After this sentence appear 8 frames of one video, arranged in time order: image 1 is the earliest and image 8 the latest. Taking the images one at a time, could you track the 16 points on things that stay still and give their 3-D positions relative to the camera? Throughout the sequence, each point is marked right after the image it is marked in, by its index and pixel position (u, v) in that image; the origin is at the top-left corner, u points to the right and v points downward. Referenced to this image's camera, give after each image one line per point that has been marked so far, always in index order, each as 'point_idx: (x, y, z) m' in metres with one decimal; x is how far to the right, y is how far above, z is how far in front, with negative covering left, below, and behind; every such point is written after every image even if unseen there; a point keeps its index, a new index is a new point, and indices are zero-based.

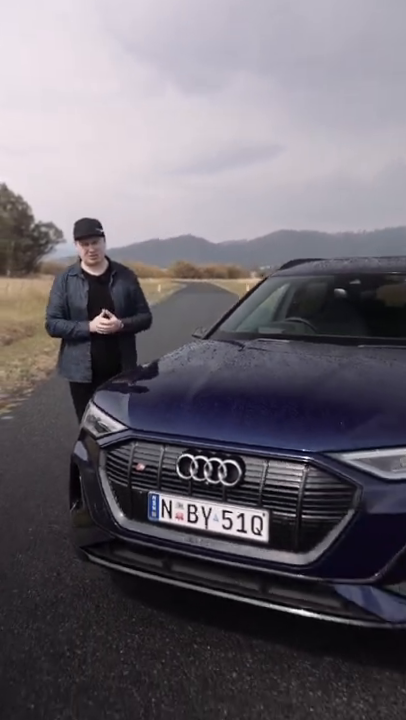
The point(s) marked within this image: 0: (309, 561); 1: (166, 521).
0: (+0.4, -0.8, +2.2) m
1: (-0.2, -0.7, +2.5) m
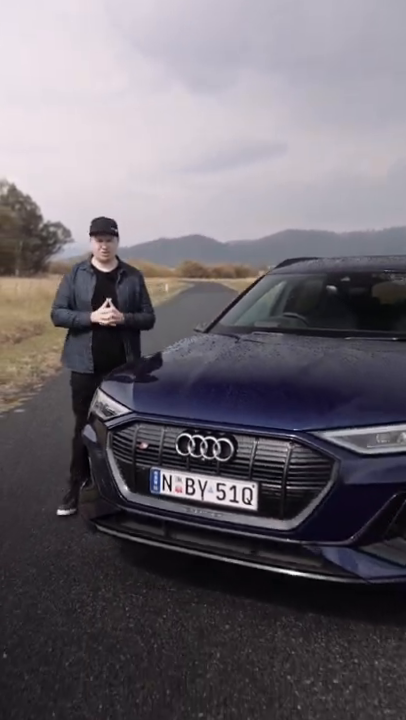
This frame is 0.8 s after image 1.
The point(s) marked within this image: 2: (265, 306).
0: (+0.4, -0.7, +2.5) m
1: (-0.2, -0.6, +2.8) m
2: (+0.5, +0.4, +4.4) m
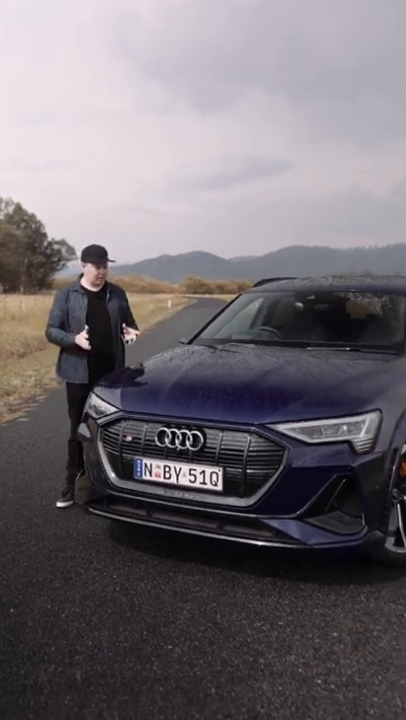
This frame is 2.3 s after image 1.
0: (+0.2, -0.7, +3.0) m
1: (-0.3, -0.7, +3.3) m
2: (+0.4, +0.4, +4.9) m
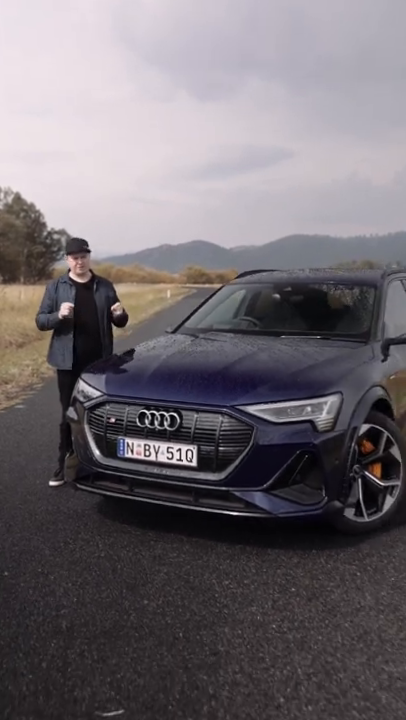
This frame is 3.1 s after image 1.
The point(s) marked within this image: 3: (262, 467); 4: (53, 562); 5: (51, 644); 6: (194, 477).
0: (+0.1, -0.7, +3.3) m
1: (-0.5, -0.6, +3.6) m
2: (+0.2, +0.5, +5.2) m
3: (+0.3, -0.6, +3.3) m
4: (-0.9, -1.2, +3.4) m
5: (-0.7, -1.2, +2.5) m
6: (-0.1, -0.7, +3.4) m
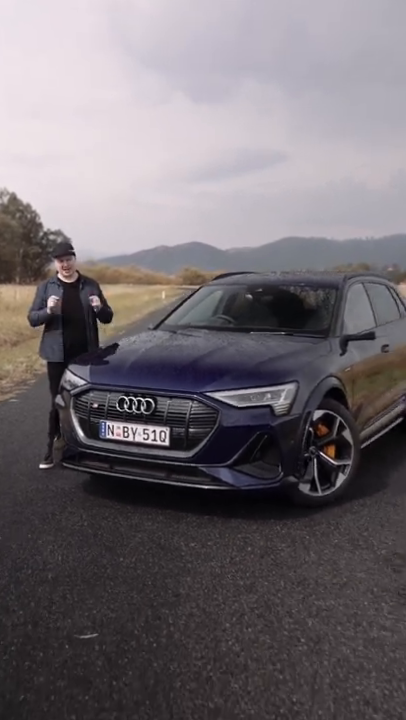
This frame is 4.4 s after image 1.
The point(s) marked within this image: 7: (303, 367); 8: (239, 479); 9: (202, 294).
0: (-0.1, -0.6, +3.8) m
1: (-0.6, -0.5, +4.0) m
2: (0.0, +0.5, +5.6) m
3: (+0.1, -0.5, +3.7) m
4: (-1.1, -1.1, +3.8) m
5: (-0.8, -1.2, +3.0) m
6: (-0.2, -0.6, +3.9) m
7: (+0.7, -0.1, +4.1) m
8: (+0.2, -0.8, +3.7) m
9: (0.0, +0.7, +5.9) m
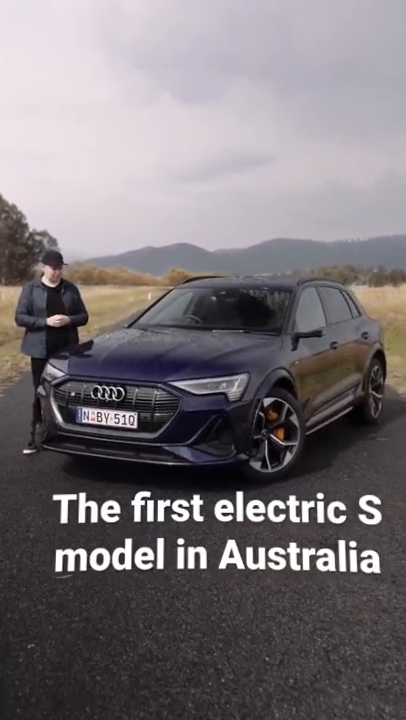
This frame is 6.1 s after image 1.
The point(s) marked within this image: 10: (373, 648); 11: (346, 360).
0: (-0.3, -0.6, +4.4) m
1: (-0.9, -0.5, +4.6) m
2: (-0.3, +0.5, +6.2) m
3: (-0.1, -0.5, +4.3) m
4: (-1.3, -1.1, +4.3) m
5: (-1.1, -1.1, +3.5) m
6: (-0.5, -0.6, +4.4) m
7: (+0.4, 0.0, +4.7) m
8: (0.0, -0.7, +4.3) m
9: (-0.3, +0.7, +6.5) m
10: (+0.7, -1.2, +2.3) m
11: (+1.5, 0.0, +6.0) m
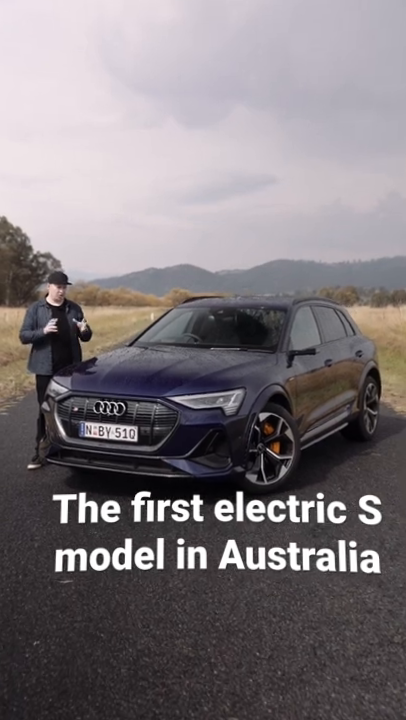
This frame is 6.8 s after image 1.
0: (-0.4, -0.7, +4.5) m
1: (-0.9, -0.6, +4.8) m
2: (-0.3, +0.4, +6.4) m
3: (-0.1, -0.6, +4.5) m
4: (-1.3, -1.2, +4.5) m
5: (-1.1, -1.2, +3.7) m
6: (-0.5, -0.7, +4.6) m
7: (+0.4, -0.1, +4.8) m
8: (-0.1, -0.8, +4.5) m
9: (-0.3, +0.5, +6.7) m
10: (+0.7, -1.2, +2.5) m
11: (+1.5, -0.2, +6.2) m
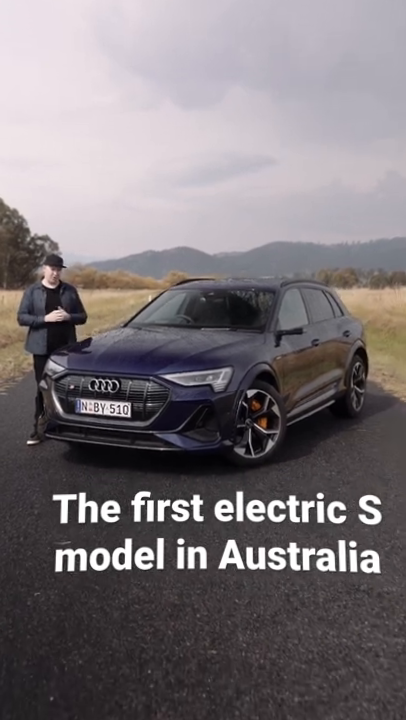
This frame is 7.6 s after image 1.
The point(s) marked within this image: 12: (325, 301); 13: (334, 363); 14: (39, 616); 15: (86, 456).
0: (-0.4, -0.5, +4.8) m
1: (-1.0, -0.4, +5.0) m
2: (-0.4, +0.6, +6.6) m
3: (-0.2, -0.5, +4.7) m
4: (-1.4, -1.0, +4.8) m
5: (-1.2, -1.1, +3.9) m
6: (-0.6, -0.5, +4.8) m
7: (+0.3, 0.0, +5.1) m
8: (-0.1, -0.7, +4.7) m
9: (-0.4, +0.7, +7.0) m
10: (+0.6, -1.1, +2.8) m
11: (+1.4, 0.0, +6.4) m
12: (+1.5, +0.7, +7.0) m
13: (+1.5, 0.0, +6.5) m
14: (-0.7, -1.1, +2.6) m
15: (-1.1, -0.9, +5.4) m
